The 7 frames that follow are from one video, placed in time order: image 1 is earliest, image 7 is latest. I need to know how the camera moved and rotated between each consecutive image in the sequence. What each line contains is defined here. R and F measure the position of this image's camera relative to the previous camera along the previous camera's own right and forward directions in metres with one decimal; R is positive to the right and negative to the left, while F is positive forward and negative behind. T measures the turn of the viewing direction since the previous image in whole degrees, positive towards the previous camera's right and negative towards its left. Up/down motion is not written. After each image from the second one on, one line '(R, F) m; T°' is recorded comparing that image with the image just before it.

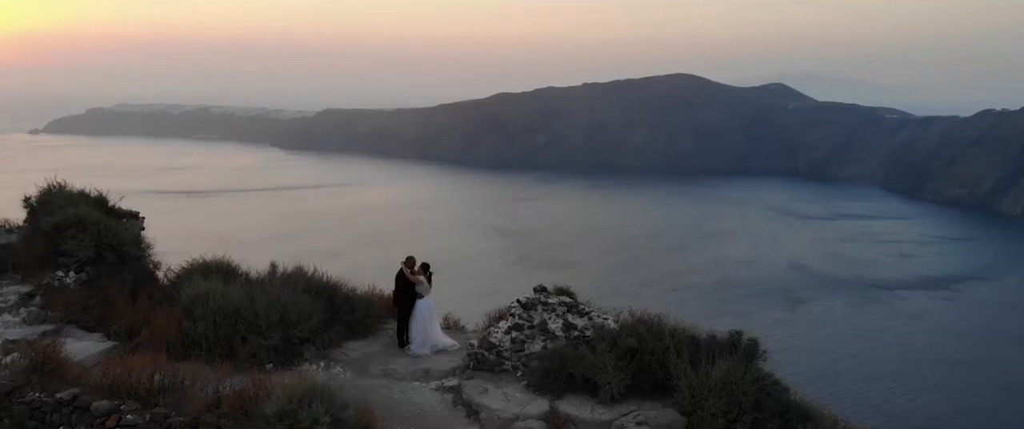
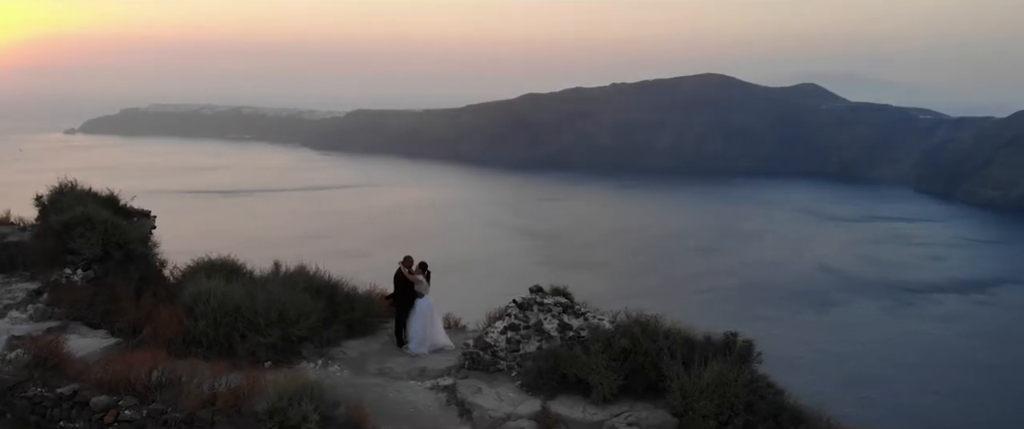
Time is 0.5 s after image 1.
(+0.3, 0.0) m; -2°
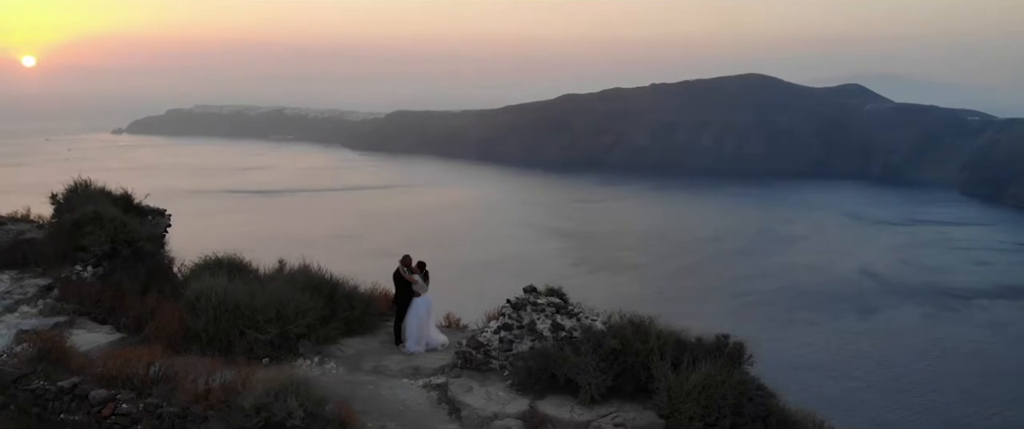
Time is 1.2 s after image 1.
(+0.4, 0.0) m; -2°
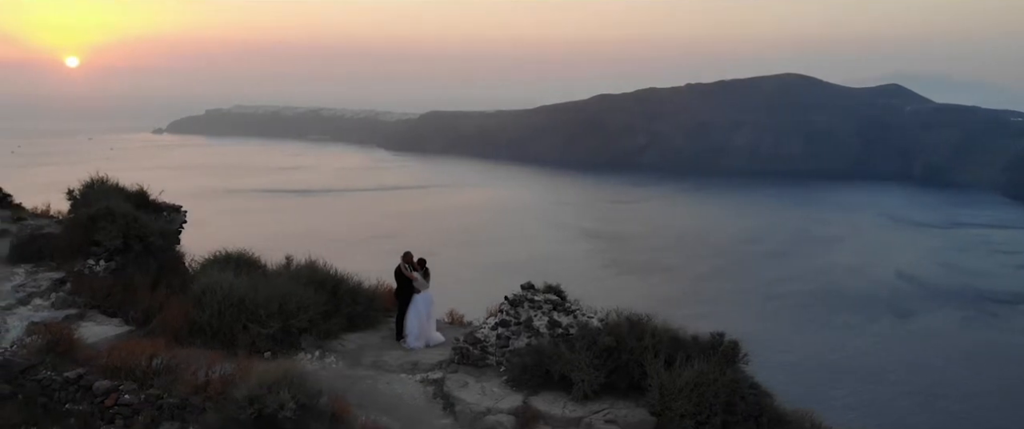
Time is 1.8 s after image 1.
(+0.3, 0.0) m; -2°
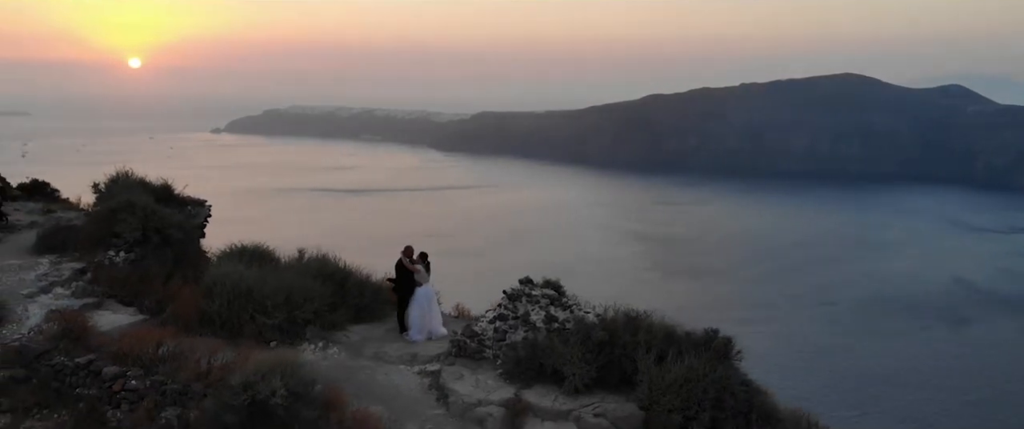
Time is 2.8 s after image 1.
(+0.4, -0.1) m; -3°
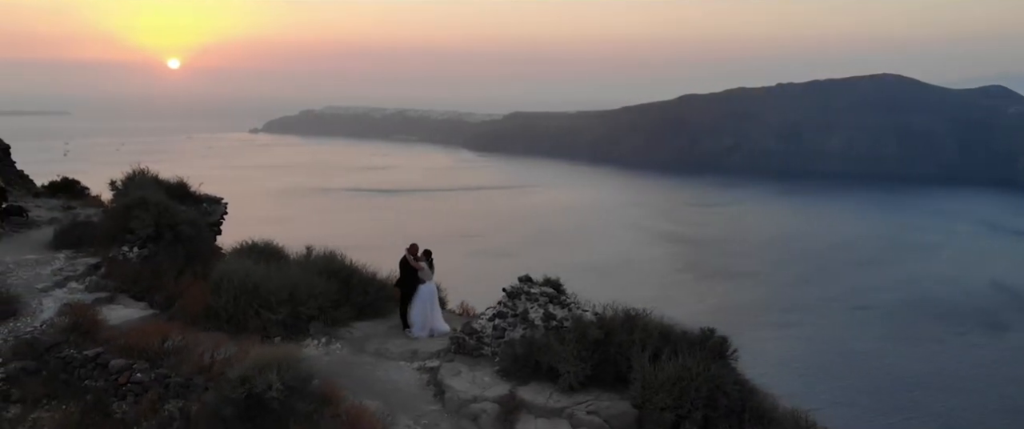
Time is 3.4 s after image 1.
(+0.3, 0.0) m; -2°
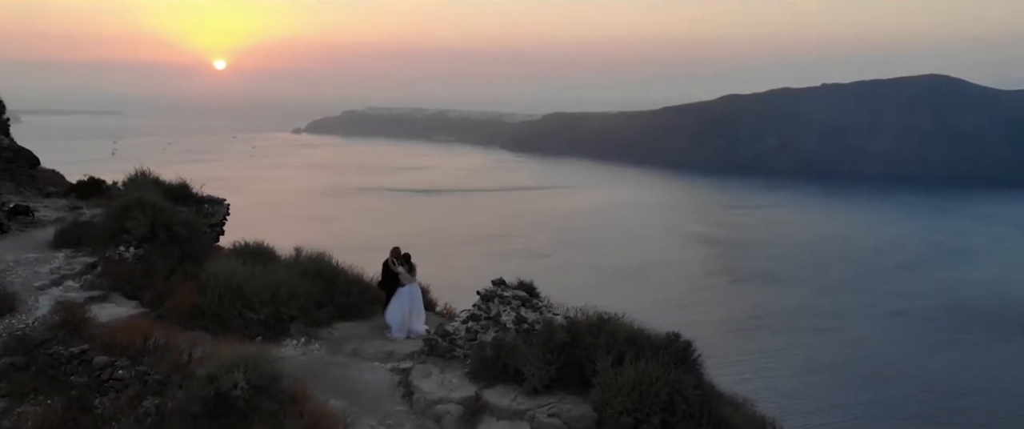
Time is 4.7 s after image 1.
(+0.6, -0.1) m; -2°
